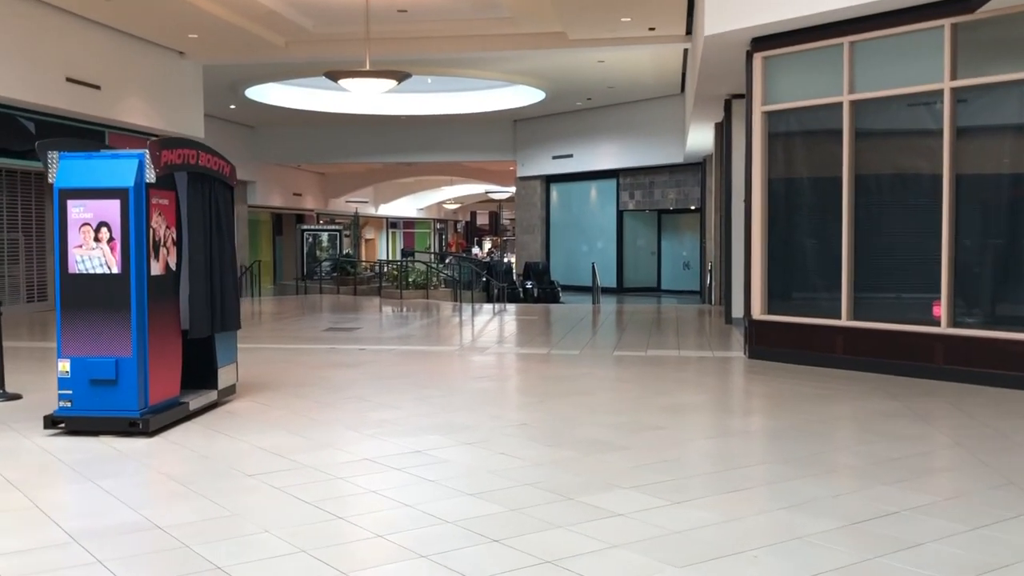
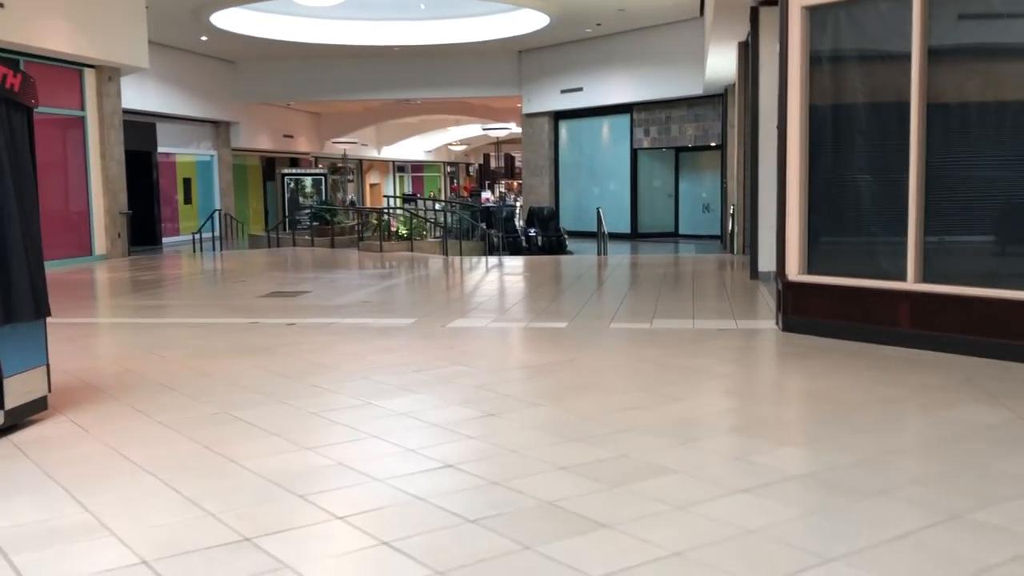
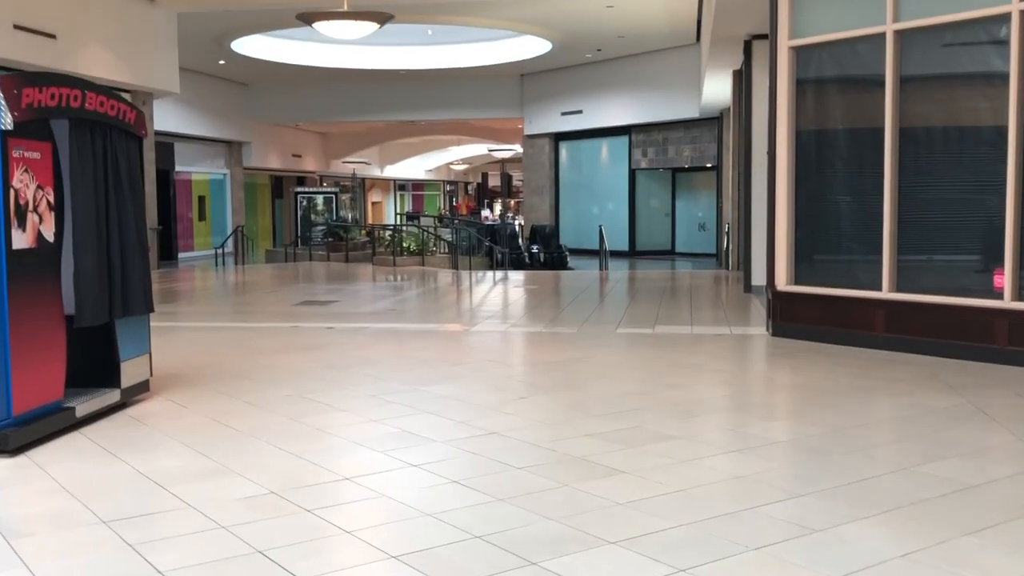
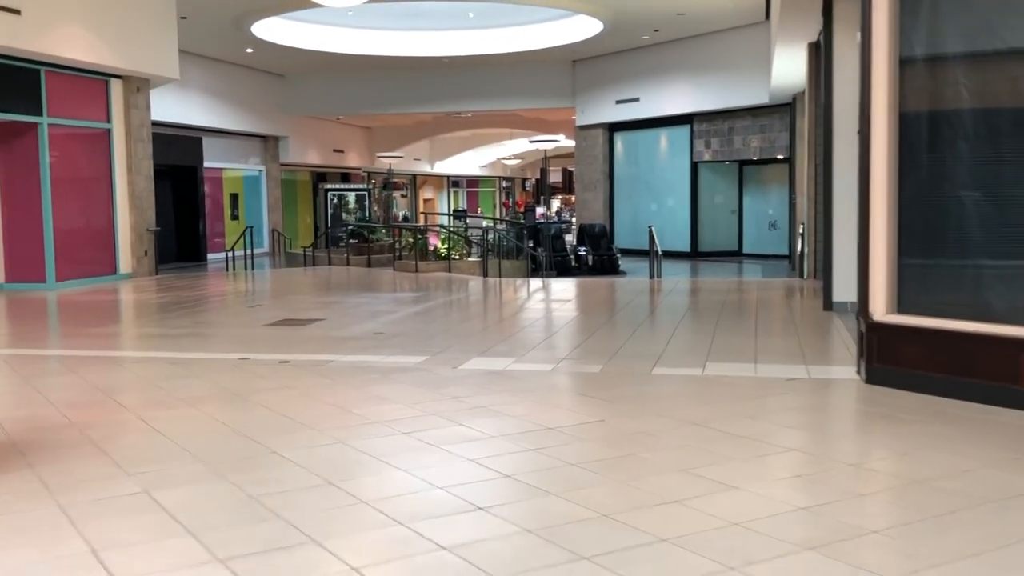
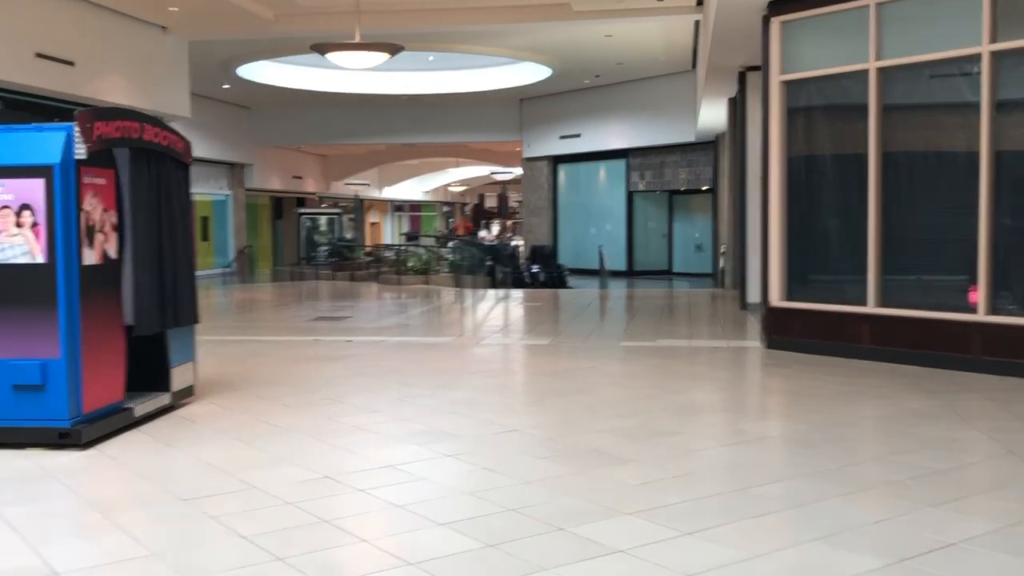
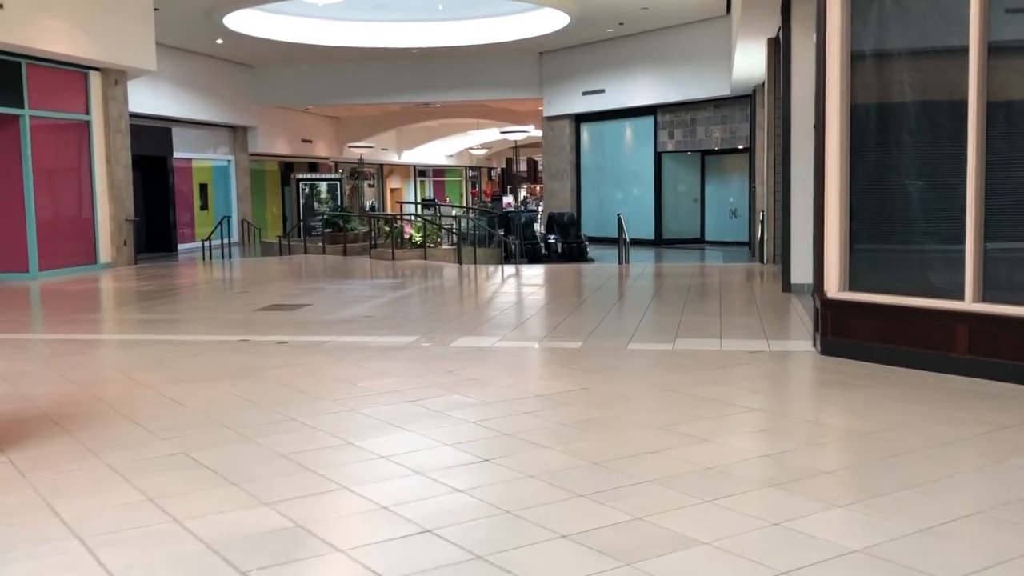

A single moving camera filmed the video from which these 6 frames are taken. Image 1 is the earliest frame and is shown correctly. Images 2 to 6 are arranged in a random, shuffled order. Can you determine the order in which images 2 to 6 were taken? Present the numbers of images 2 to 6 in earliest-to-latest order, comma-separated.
5, 3, 2, 6, 4
